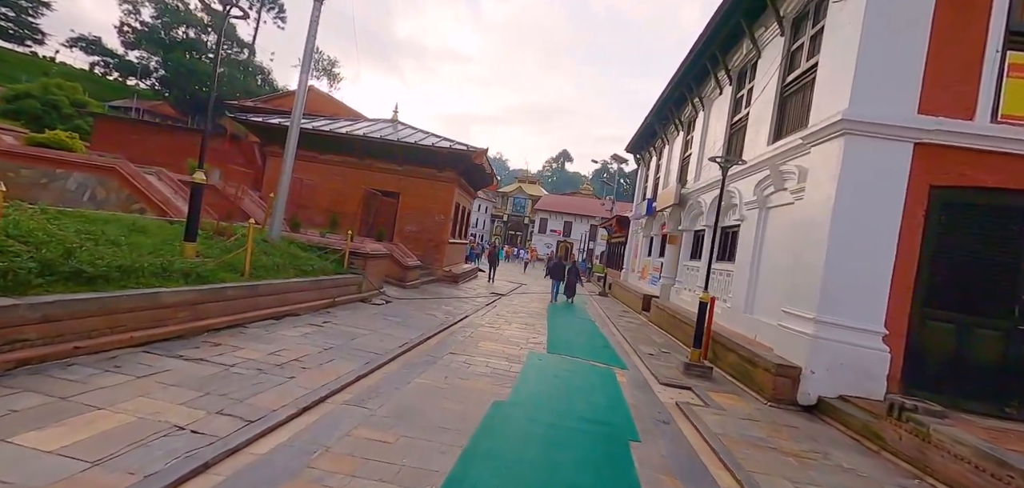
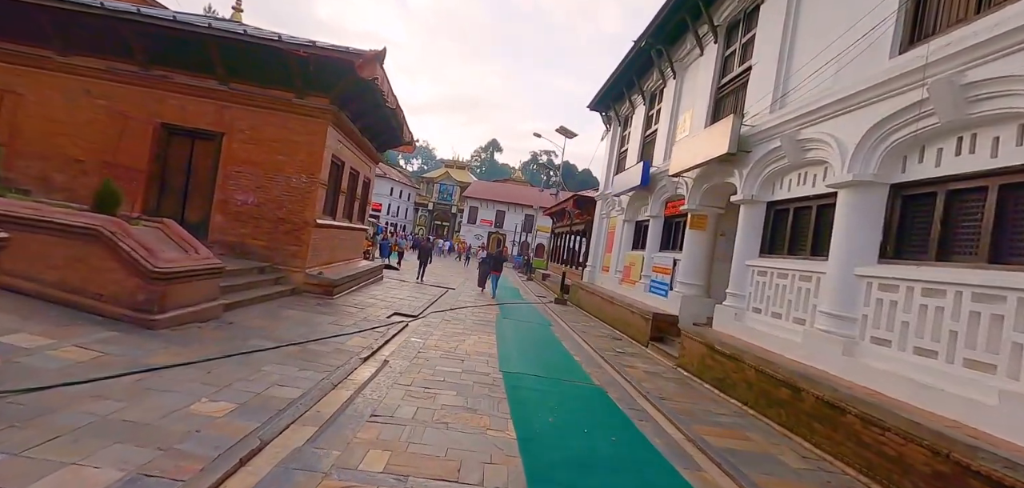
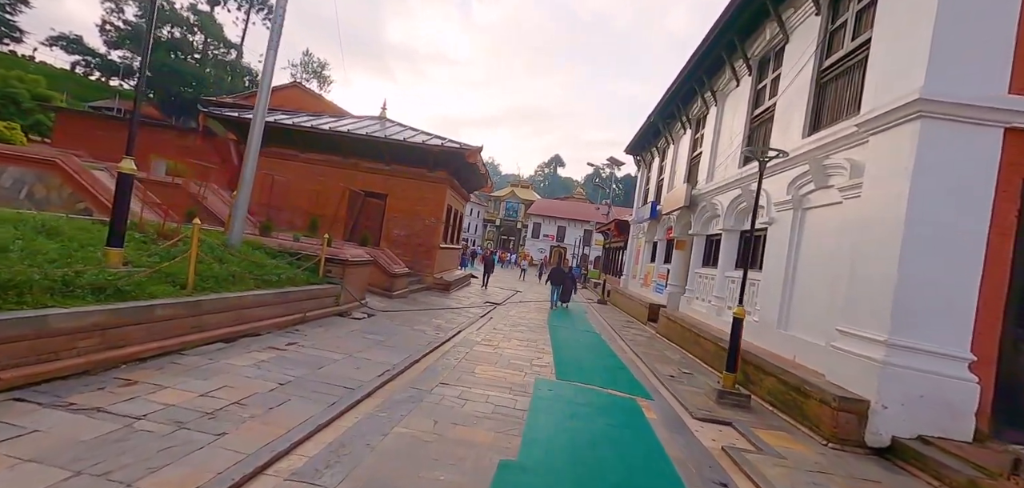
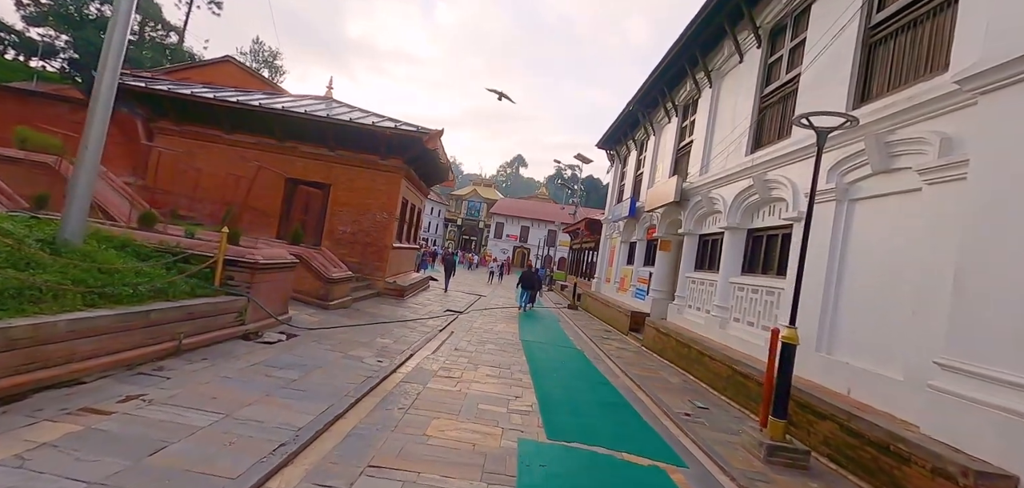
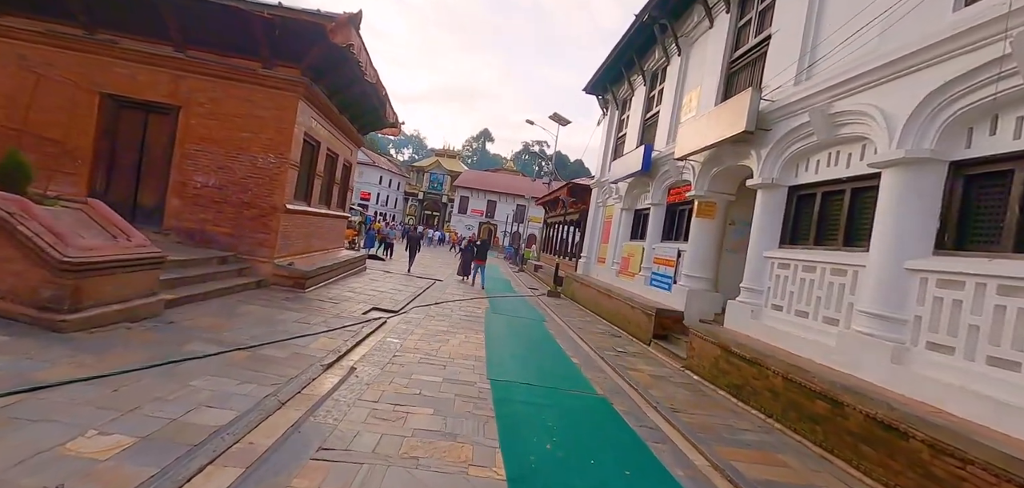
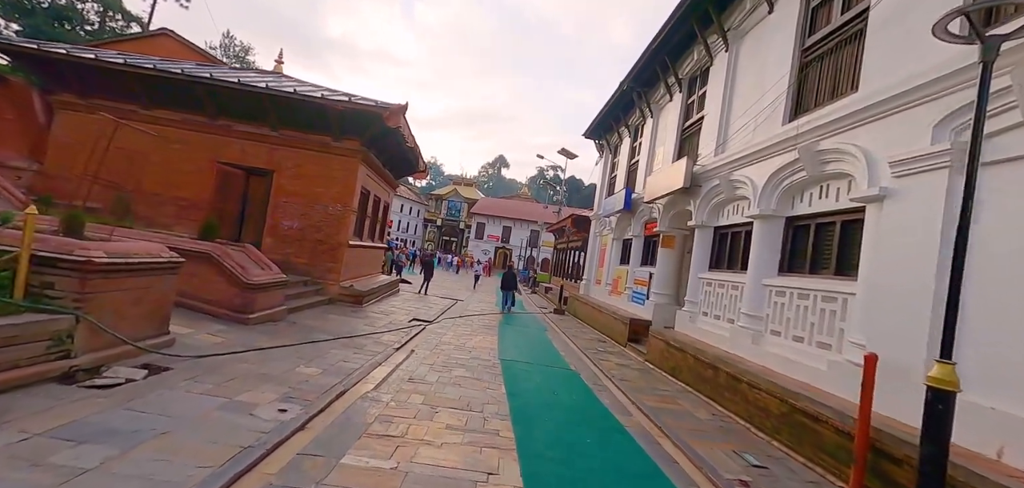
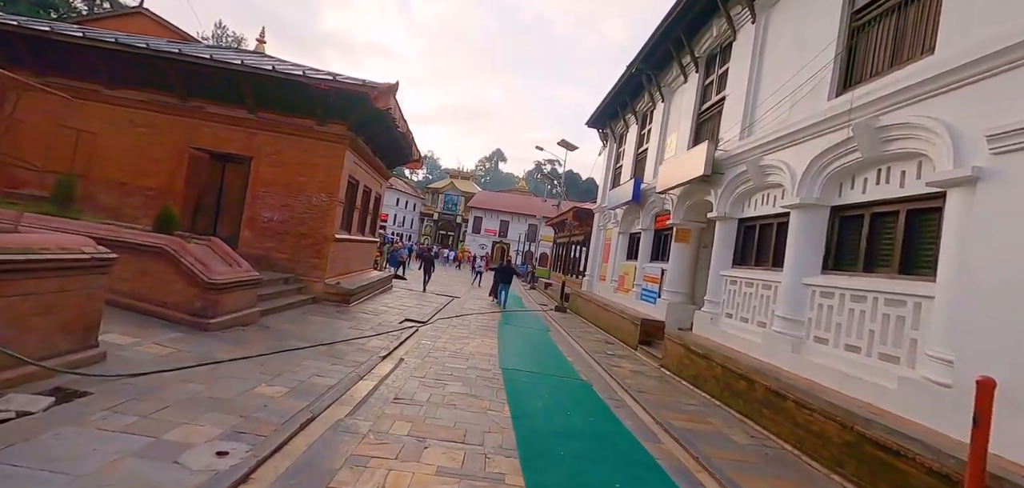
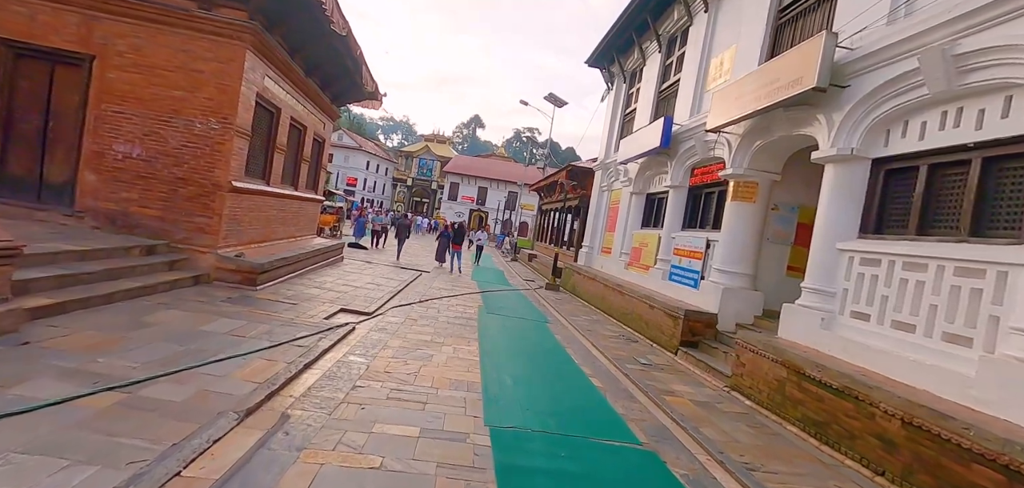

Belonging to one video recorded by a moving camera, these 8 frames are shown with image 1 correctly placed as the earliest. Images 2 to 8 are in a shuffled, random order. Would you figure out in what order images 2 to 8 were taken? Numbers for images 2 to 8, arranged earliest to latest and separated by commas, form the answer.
3, 4, 6, 7, 2, 5, 8
